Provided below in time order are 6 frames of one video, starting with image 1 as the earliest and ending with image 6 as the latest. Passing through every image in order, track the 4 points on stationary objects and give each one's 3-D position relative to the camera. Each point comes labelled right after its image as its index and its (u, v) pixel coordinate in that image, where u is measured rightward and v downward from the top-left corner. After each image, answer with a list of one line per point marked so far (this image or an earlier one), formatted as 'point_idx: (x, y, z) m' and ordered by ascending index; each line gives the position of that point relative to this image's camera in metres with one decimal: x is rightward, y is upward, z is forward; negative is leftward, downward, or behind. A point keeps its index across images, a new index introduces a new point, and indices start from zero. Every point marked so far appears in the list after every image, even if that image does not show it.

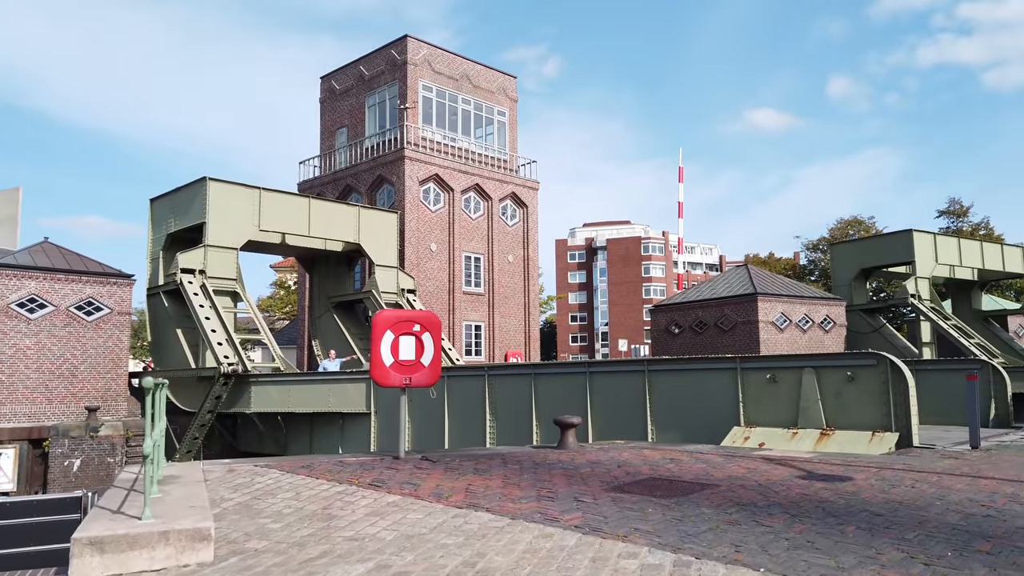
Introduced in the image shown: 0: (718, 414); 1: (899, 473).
0: (+4.2, -2.6, +15.4) m
1: (+5.0, -2.4, +9.7) m
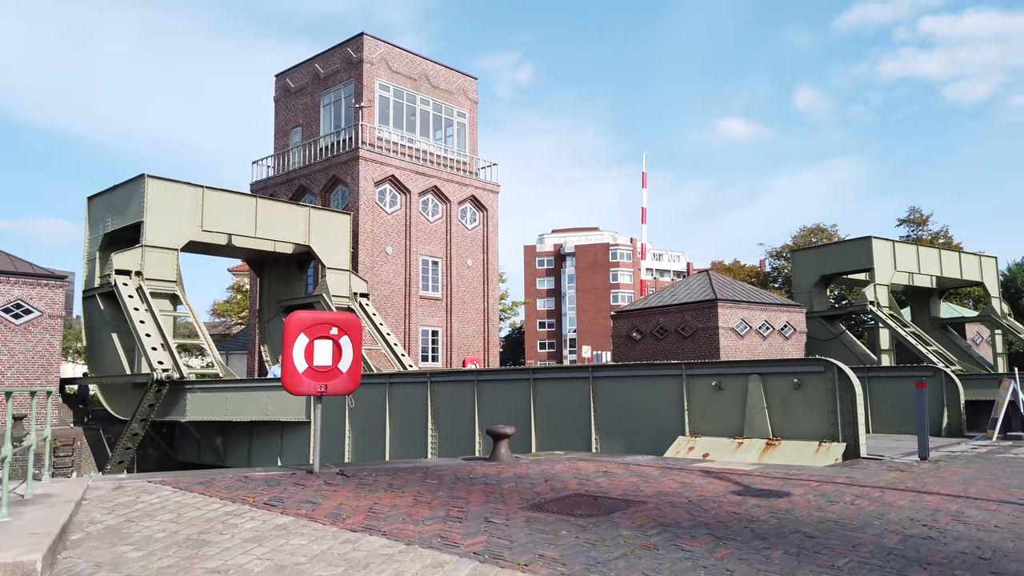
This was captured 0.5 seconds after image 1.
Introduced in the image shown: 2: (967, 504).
0: (+3.0, -2.7, +14.7) m
1: (+4.0, -2.4, +9.1) m
2: (+4.9, -2.3, +8.0) m
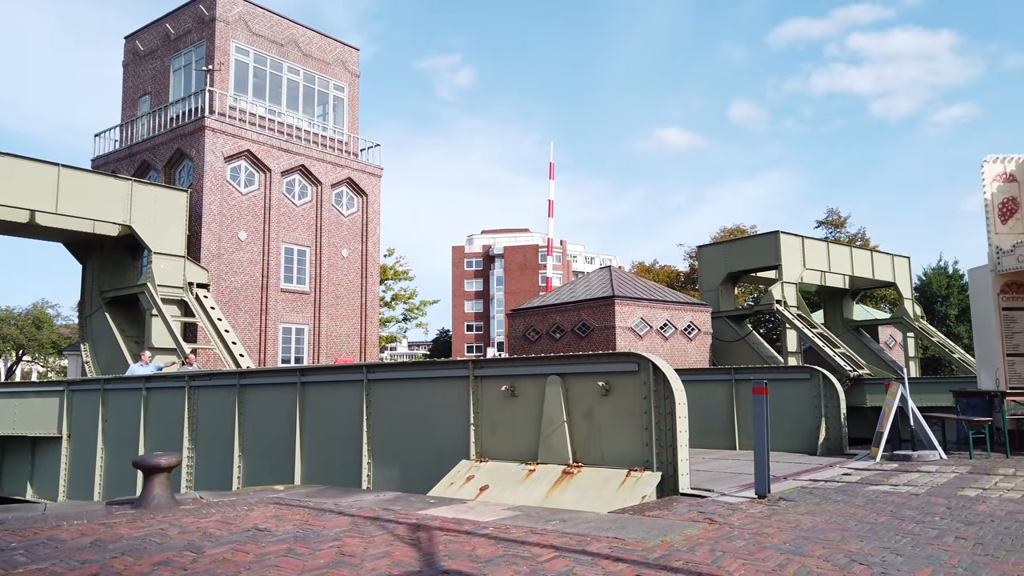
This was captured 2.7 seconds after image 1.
0: (-1.0, -2.3, +10.9) m
1: (+0.5, -2.0, +5.3) m
2: (+1.5, -1.9, +4.4) m
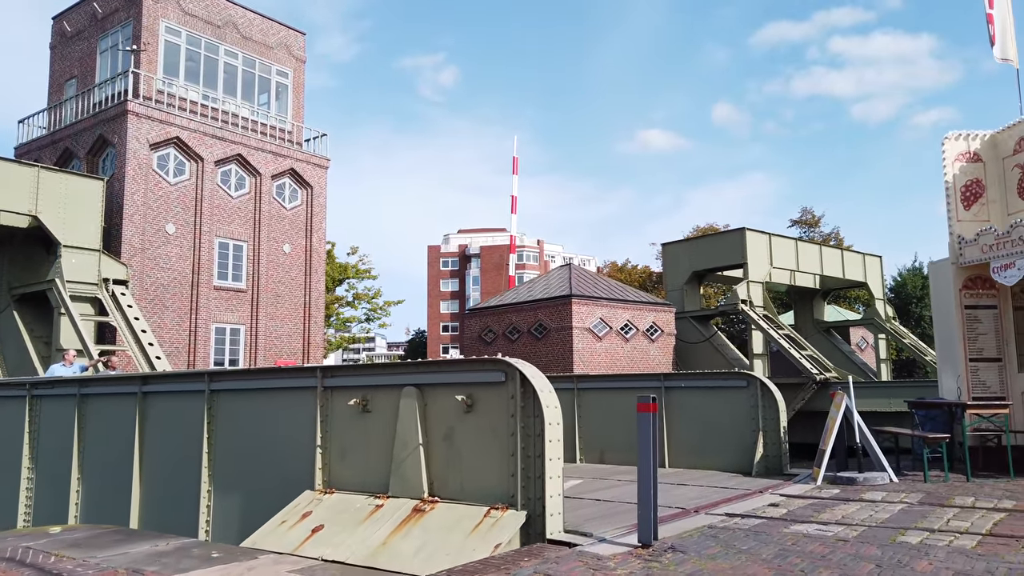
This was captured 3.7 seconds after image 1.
0: (-2.6, -2.1, +8.9) m
1: (-1.1, -1.9, +3.4) m
2: (-0.1, -1.8, +2.5) m
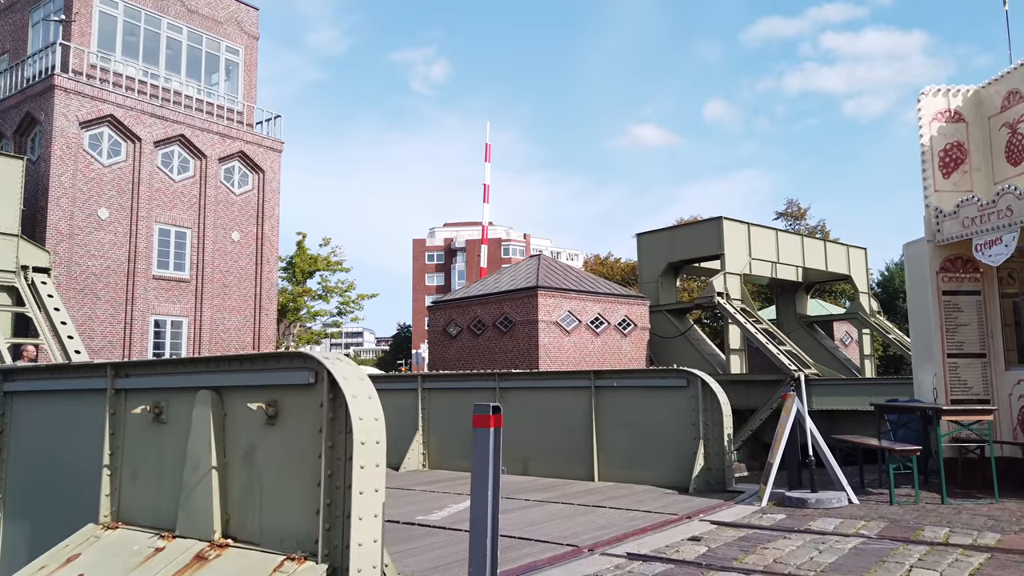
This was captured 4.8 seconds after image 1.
0: (-4.0, -1.9, +7.0) m
1: (-2.4, -1.7, +1.5) m
2: (-1.4, -1.6, +0.6) m
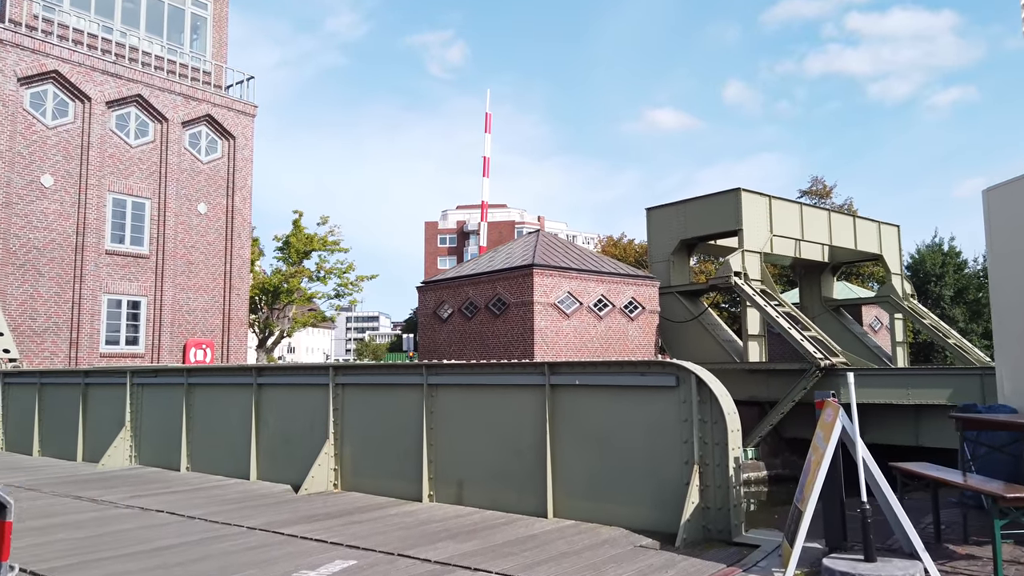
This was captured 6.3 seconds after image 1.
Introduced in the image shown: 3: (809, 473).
0: (-4.9, -1.5, +4.0) m
1: (-3.5, -1.4, -1.5) m
2: (-2.5, -1.4, -2.5) m
3: (+2.4, -1.5, +6.0) m
